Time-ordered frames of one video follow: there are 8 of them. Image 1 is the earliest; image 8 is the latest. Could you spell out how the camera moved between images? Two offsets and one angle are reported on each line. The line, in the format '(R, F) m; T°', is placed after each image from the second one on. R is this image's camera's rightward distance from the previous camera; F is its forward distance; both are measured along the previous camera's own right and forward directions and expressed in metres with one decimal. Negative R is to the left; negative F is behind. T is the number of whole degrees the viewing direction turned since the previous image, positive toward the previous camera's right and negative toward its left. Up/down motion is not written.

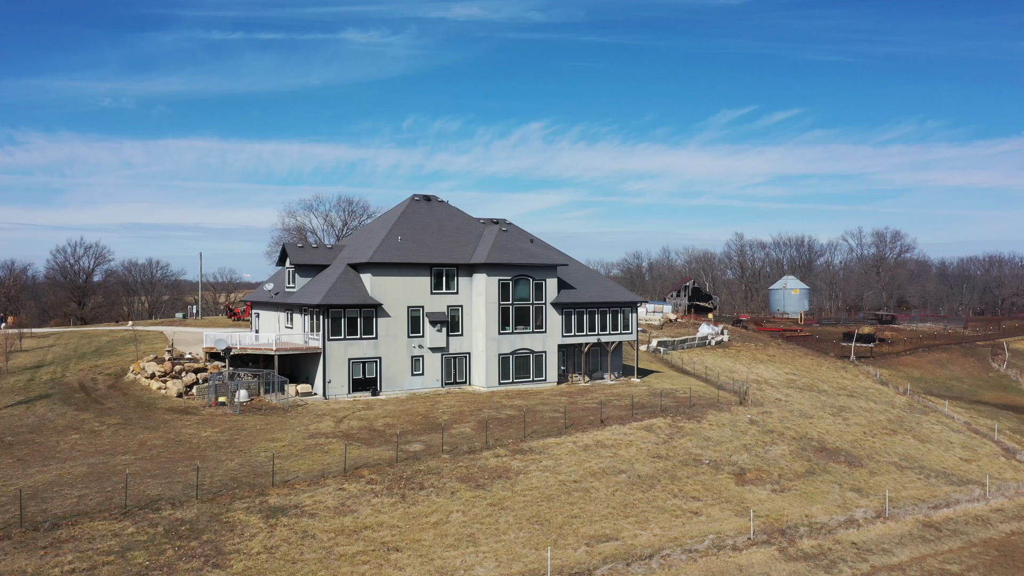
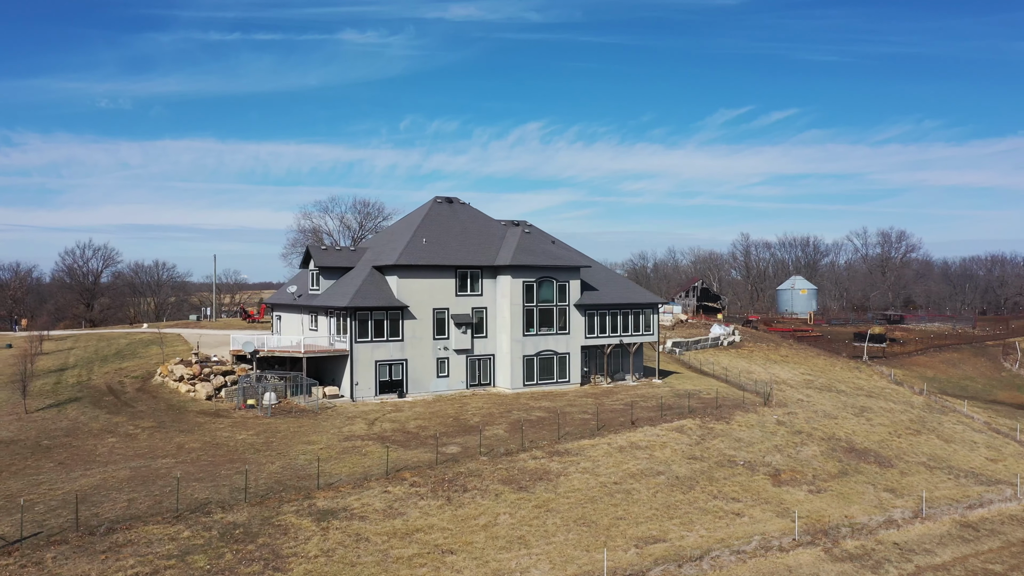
(-1.3, -0.1) m; 0°
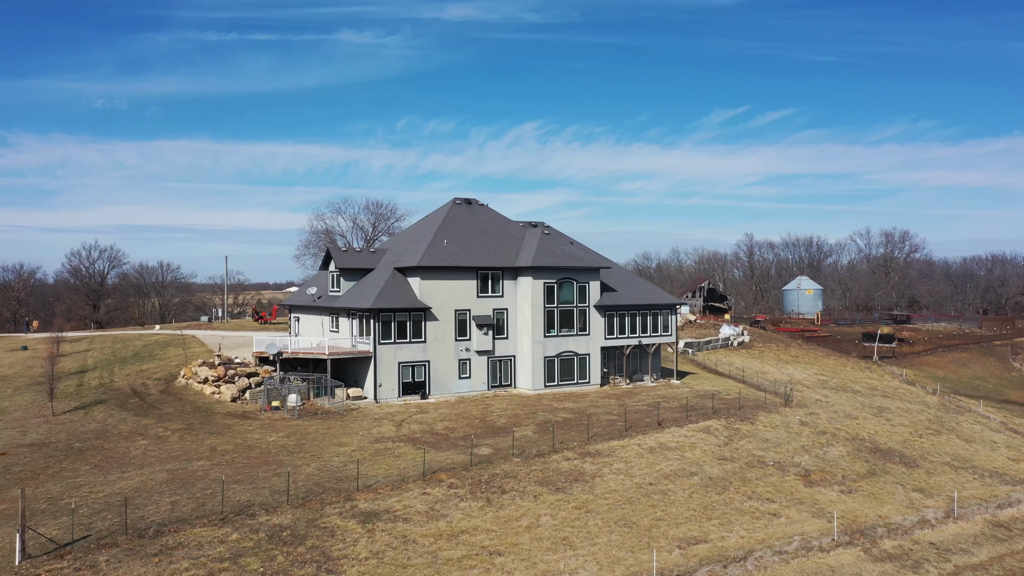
(-1.2, -0.1) m; 0°
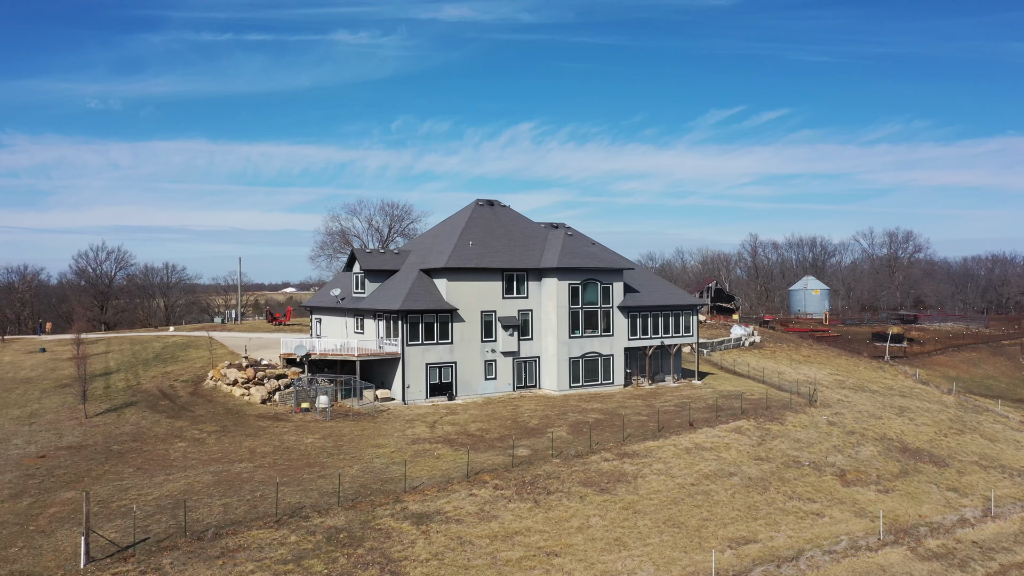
(-1.4, -0.1) m; 0°
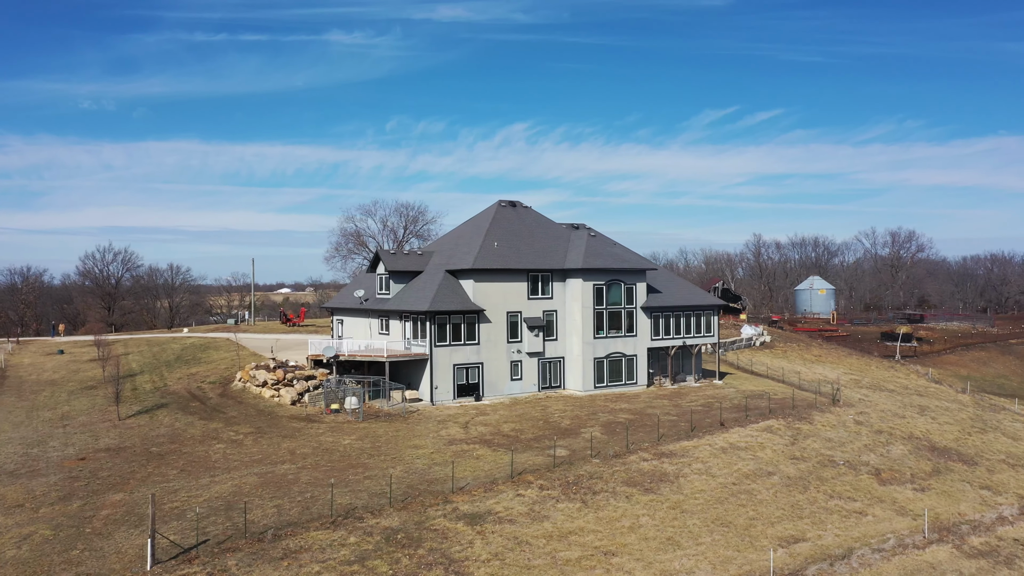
(-1.5, -0.1) m; 0°
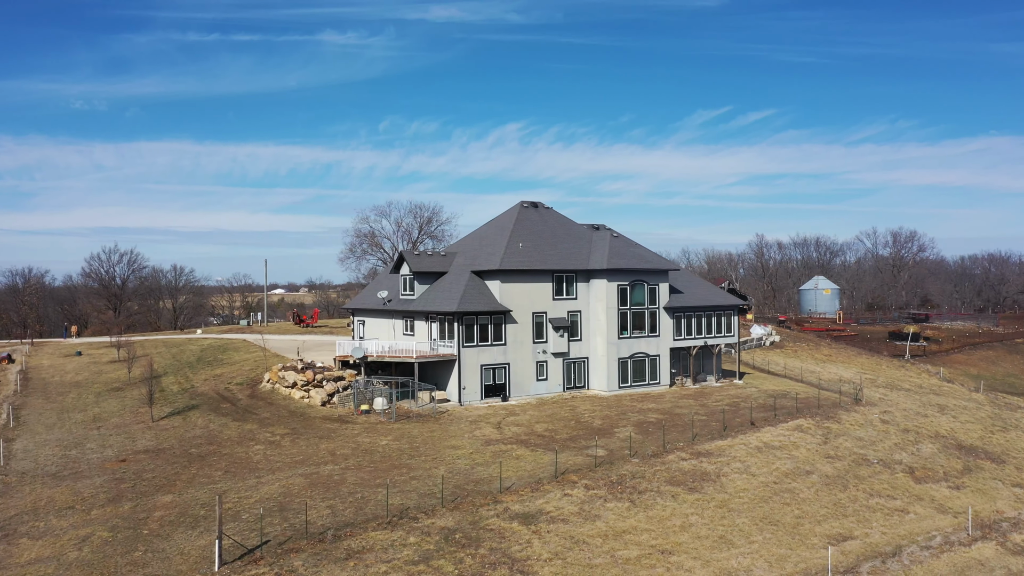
(-1.5, -0.1) m; +1°
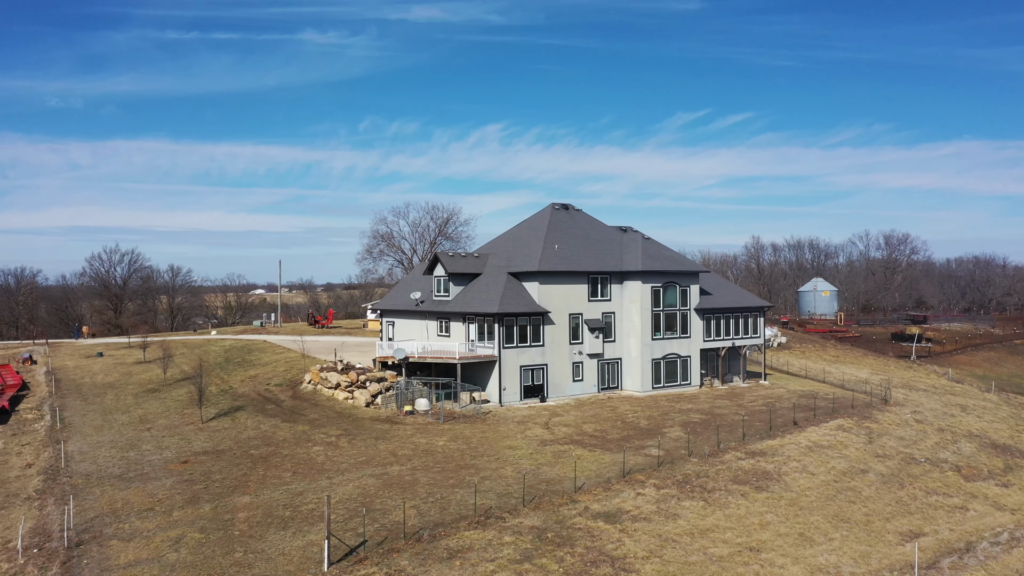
(-2.8, -0.2) m; +2°
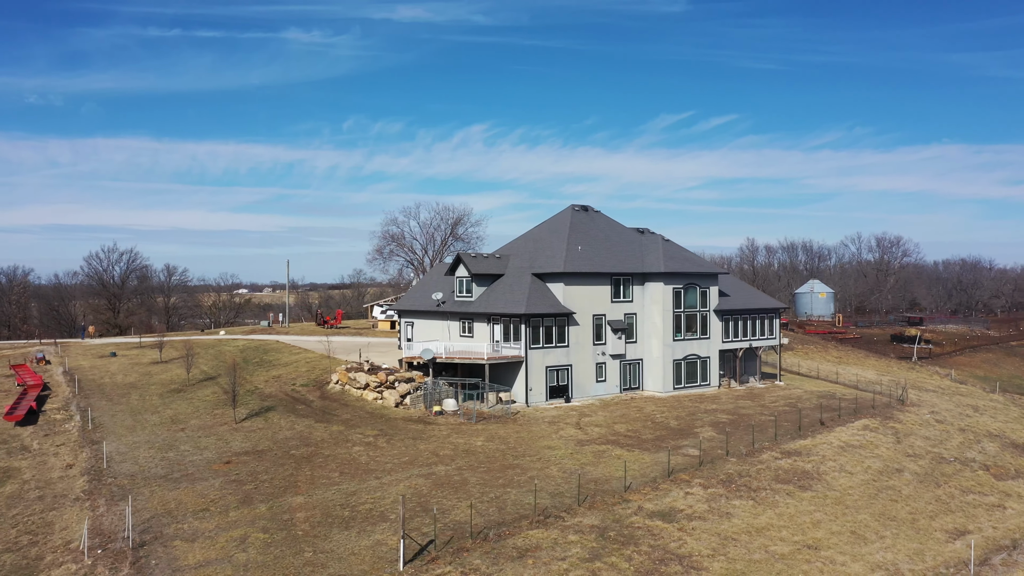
(-2.0, -0.1) m; +1°
